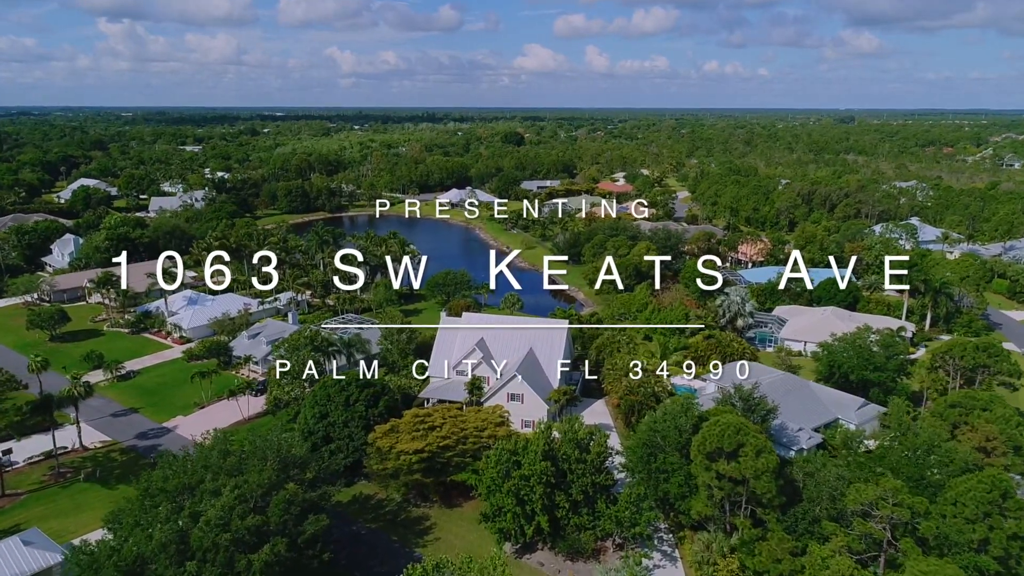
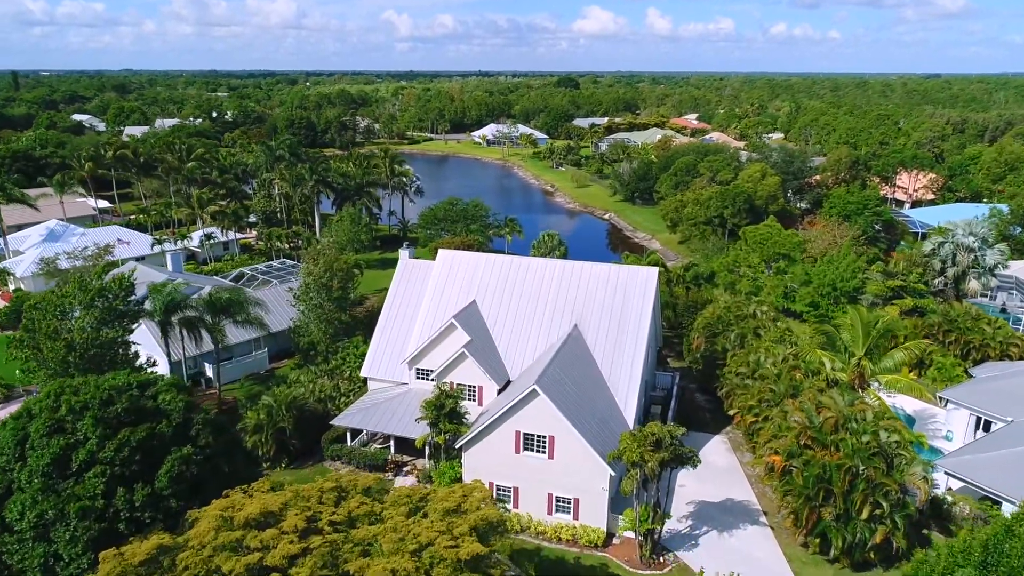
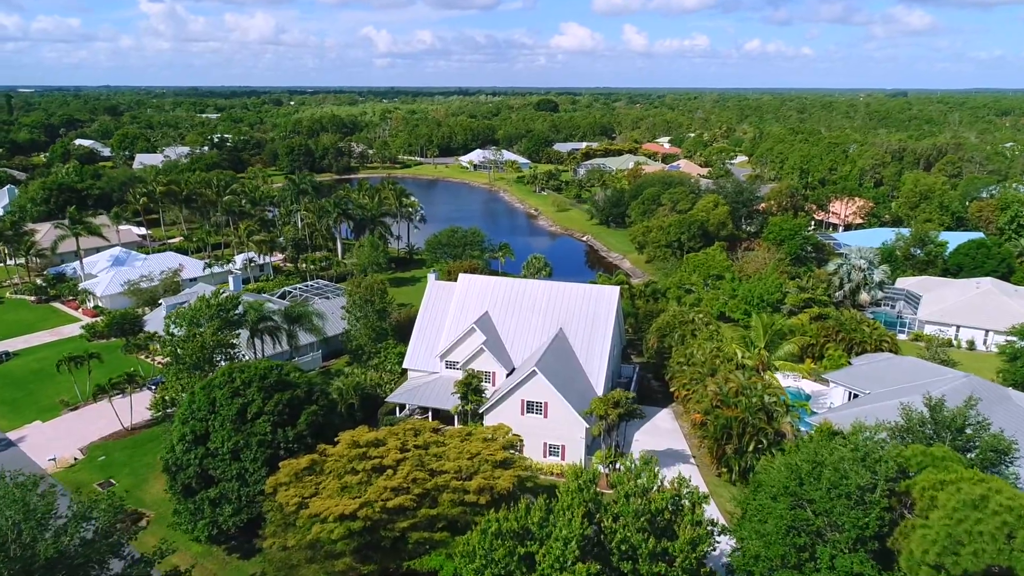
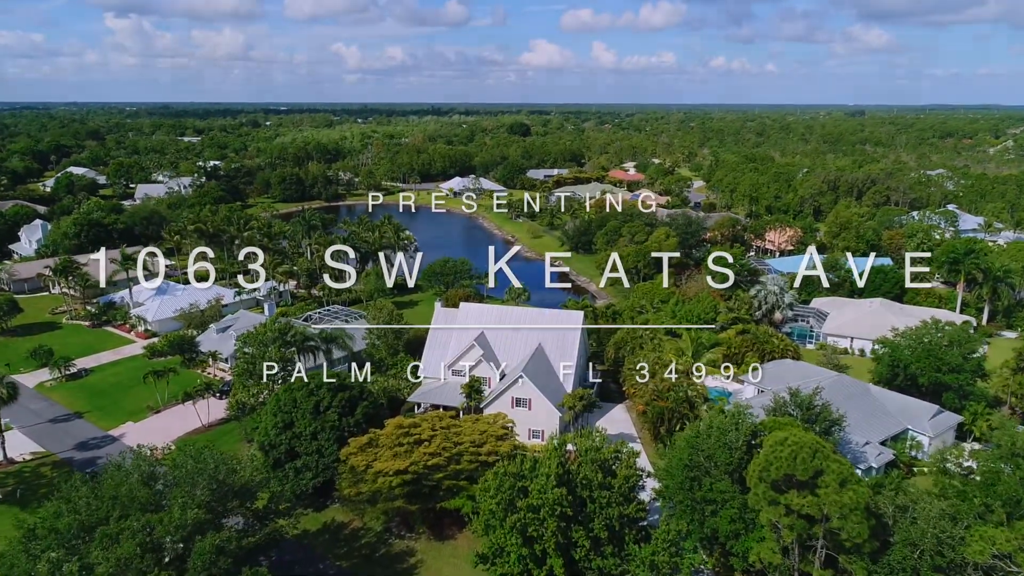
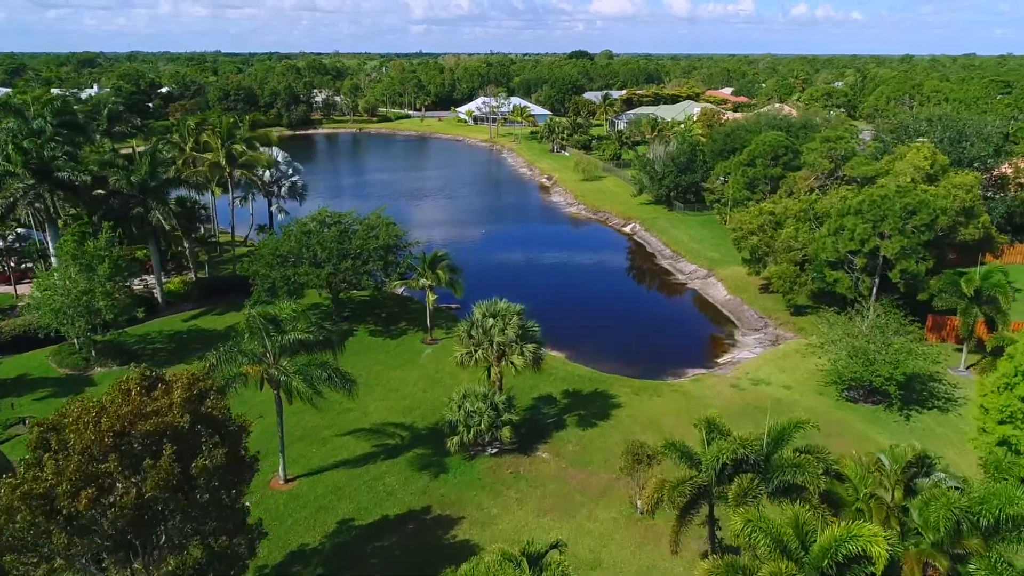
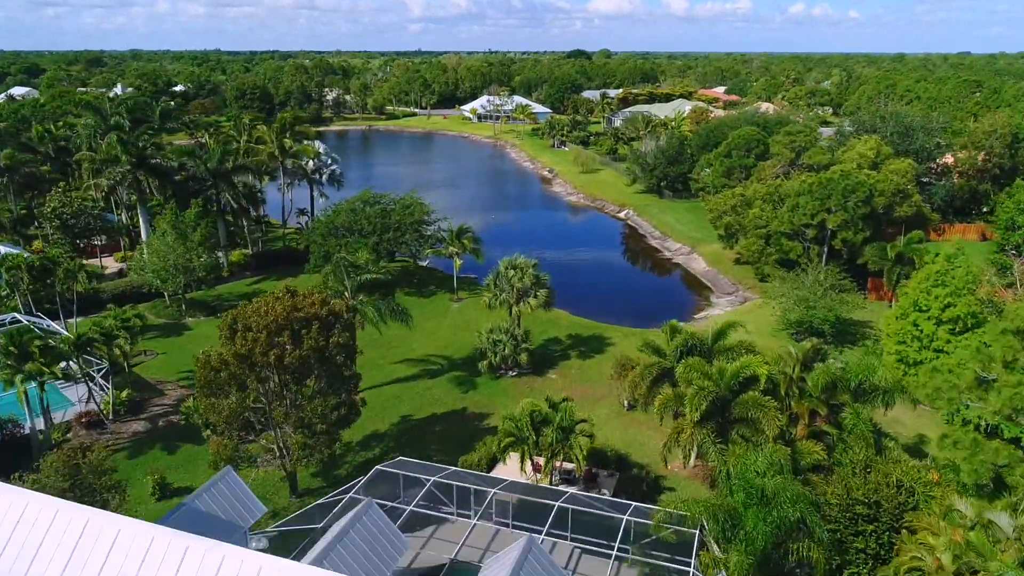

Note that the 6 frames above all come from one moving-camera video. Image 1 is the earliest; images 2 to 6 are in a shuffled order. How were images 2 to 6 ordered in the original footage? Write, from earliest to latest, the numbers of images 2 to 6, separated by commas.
4, 3, 2, 6, 5
